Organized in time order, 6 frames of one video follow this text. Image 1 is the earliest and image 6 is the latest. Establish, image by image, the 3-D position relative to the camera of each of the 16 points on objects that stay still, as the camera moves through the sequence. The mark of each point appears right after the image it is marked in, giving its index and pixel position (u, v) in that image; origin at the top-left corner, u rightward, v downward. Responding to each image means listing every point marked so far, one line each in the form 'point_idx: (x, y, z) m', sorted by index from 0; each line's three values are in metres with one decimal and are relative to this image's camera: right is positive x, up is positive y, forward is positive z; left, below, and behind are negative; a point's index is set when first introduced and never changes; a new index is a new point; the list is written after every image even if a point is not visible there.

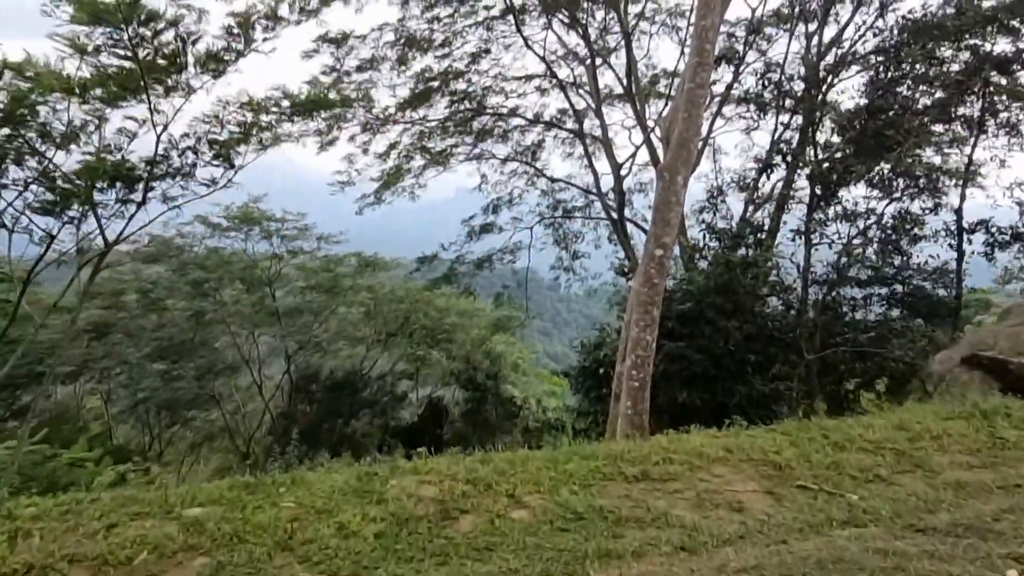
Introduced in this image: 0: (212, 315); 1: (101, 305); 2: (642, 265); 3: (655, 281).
0: (-6.1, -0.5, +15.0) m
1: (-8.1, -0.3, +14.7) m
2: (+1.0, +0.2, +5.7) m
3: (+1.1, +0.1, +5.6) m
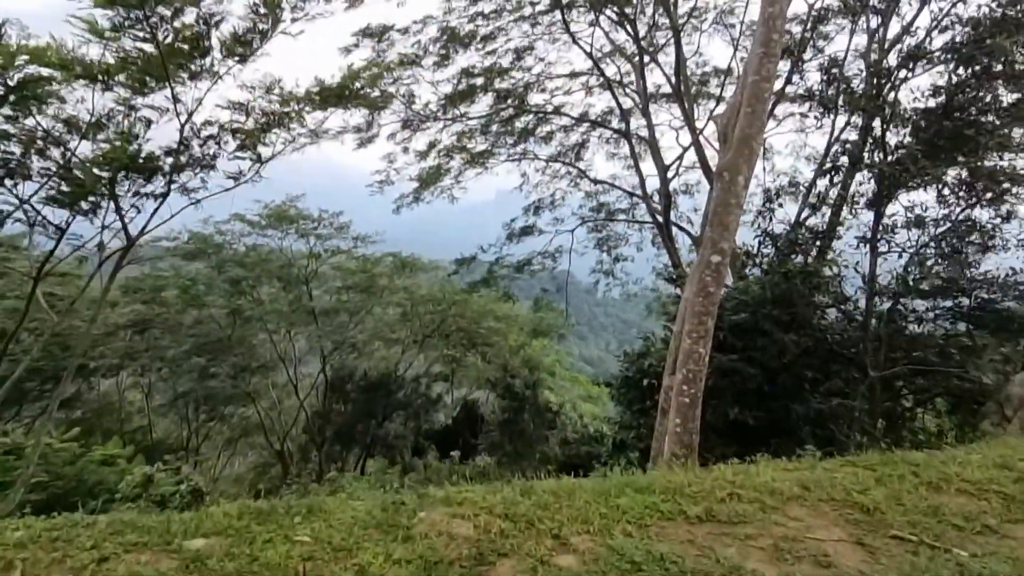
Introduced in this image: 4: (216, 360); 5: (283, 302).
0: (-5.3, -0.5, +14.9) m
1: (-7.3, -0.2, +14.7) m
2: (+1.3, +0.1, +5.2) m
3: (+1.4, 0.0, +5.2) m
4: (-6.1, -1.5, +15.4) m
5: (-4.7, -0.3, +15.3) m
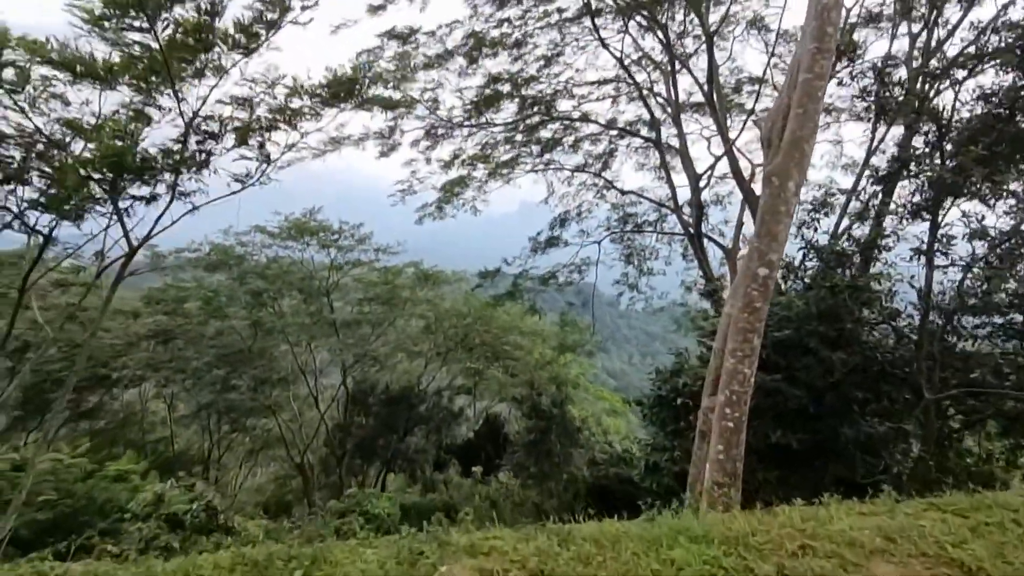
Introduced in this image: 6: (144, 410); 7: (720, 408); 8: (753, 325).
0: (-4.8, -0.7, +14.7) m
1: (-6.9, -0.5, +14.6) m
2: (+1.5, 0.0, +4.8) m
3: (+1.6, -0.1, +4.8) m
4: (-5.6, -1.7, +15.2) m
5: (-4.2, -0.5, +15.0) m
6: (-8.5, -2.8, +17.5) m
7: (+1.4, -0.8, +4.9) m
8: (+1.6, -0.2, +4.8) m
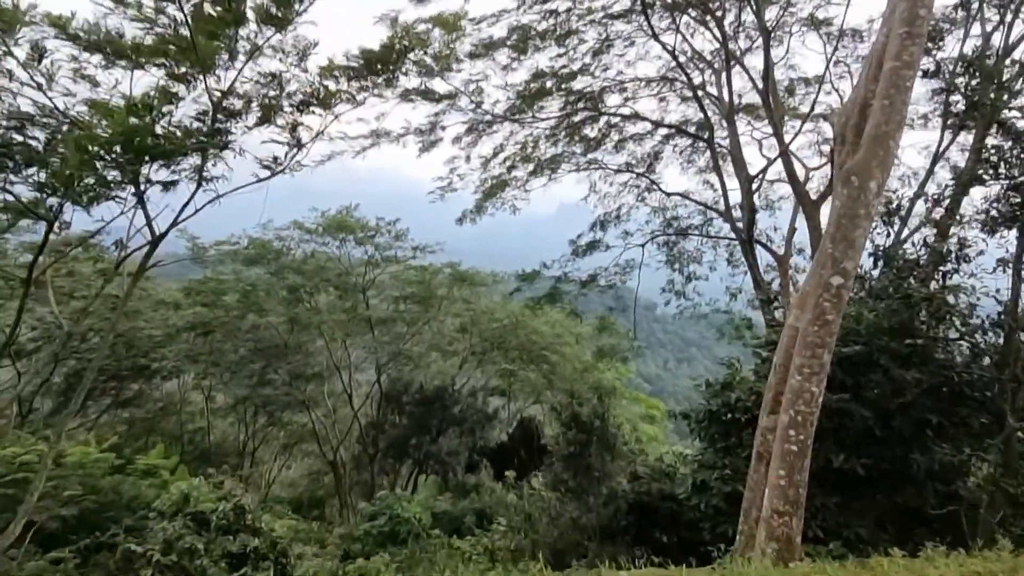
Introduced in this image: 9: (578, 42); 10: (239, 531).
0: (-4.1, -0.6, +14.6) m
1: (-6.1, -0.3, +14.5) m
2: (+1.8, -0.1, +4.4) m
3: (+1.8, -0.2, +4.3) m
4: (-4.9, -1.6, +15.0) m
5: (-3.4, -0.5, +14.8) m
6: (-7.6, -2.6, +17.5) m
7: (+1.6, -0.9, +4.5) m
8: (+1.8, -0.3, +4.4) m
9: (+0.8, +3.0, +9.4) m
10: (-2.7, -2.4, +7.3) m
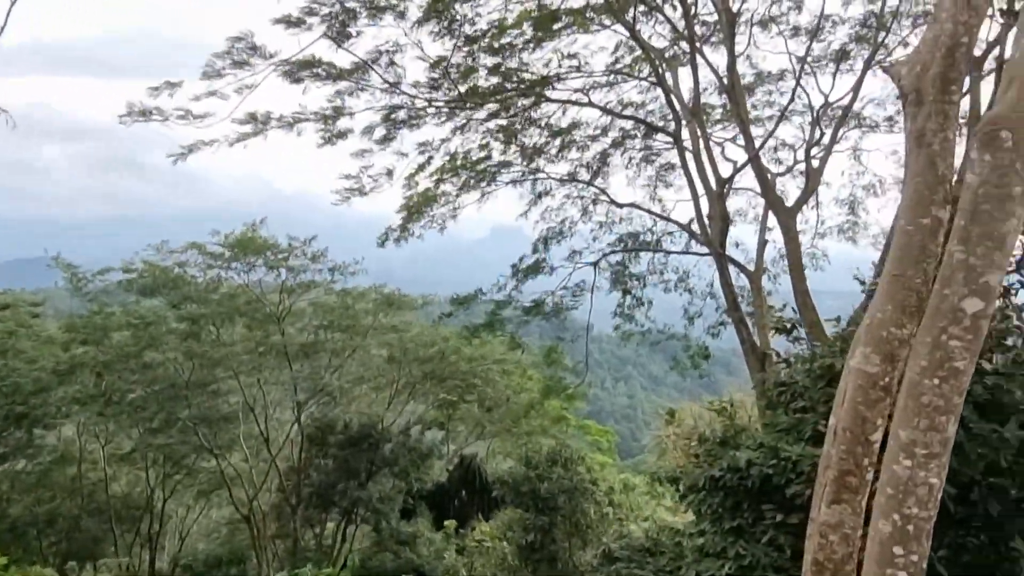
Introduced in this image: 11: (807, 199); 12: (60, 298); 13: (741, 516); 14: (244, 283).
0: (-5.2, -1.2, +12.3) m
1: (-7.2, -0.9, +12.1) m
2: (+1.5, -0.2, +2.7) m
3: (+1.6, -0.3, +2.7) m
4: (-6.0, -2.2, +12.7) m
5: (-4.6, -1.0, +12.7) m
6: (-8.9, -3.4, +14.9) m
7: (+1.4, -1.0, +2.8) m
8: (+1.6, -0.4, +2.7) m
9: (+0.1, +2.7, +7.7) m
10: (-3.1, -2.7, +5.1) m
11: (+4.0, +1.2, +9.9) m
12: (-8.1, -0.2, +13.2) m
13: (+1.6, -1.6, +5.0) m
14: (-4.7, +0.1, +12.6) m
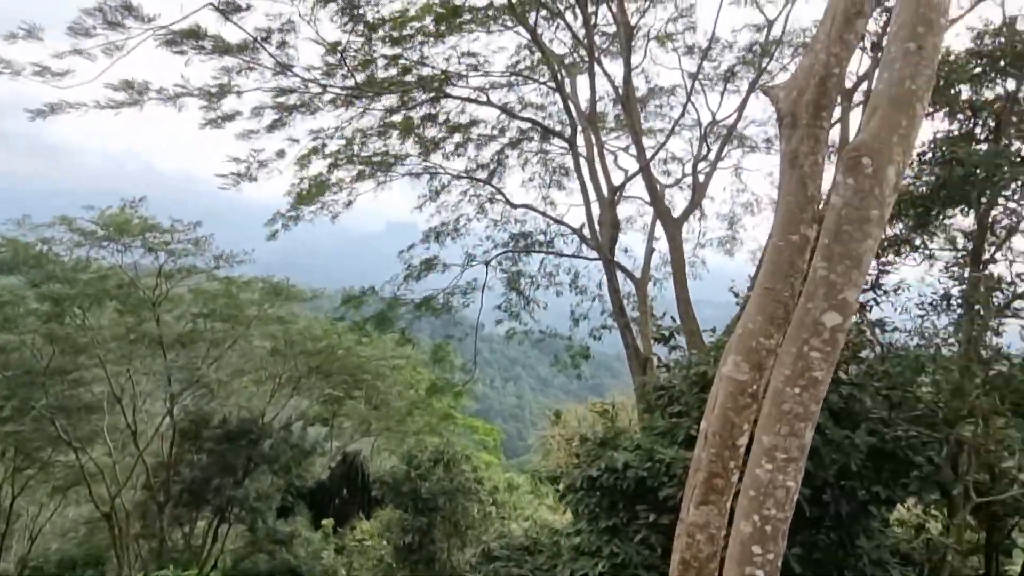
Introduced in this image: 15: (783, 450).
0: (-6.9, -0.9, +11.4) m
1: (-8.9, -0.5, +10.9) m
2: (+1.1, -0.2, +2.9) m
3: (+1.2, -0.3, +2.8) m
4: (-7.9, -1.9, +11.7) m
5: (-6.4, -0.8, +11.8) m
6: (-11.1, -2.9, +13.4) m
7: (+0.9, -1.0, +2.9) m
8: (+1.1, -0.5, +2.8) m
9: (-0.9, +2.7, +7.6) m
10: (-4.0, -2.5, +4.6) m
11: (+2.5, +1.1, +10.4) m
12: (-10.0, +0.2, +11.9) m
13: (+0.7, -1.6, +5.2) m
14: (-6.4, +0.4, +11.8) m
15: (+1.1, -0.6, +2.9) m
